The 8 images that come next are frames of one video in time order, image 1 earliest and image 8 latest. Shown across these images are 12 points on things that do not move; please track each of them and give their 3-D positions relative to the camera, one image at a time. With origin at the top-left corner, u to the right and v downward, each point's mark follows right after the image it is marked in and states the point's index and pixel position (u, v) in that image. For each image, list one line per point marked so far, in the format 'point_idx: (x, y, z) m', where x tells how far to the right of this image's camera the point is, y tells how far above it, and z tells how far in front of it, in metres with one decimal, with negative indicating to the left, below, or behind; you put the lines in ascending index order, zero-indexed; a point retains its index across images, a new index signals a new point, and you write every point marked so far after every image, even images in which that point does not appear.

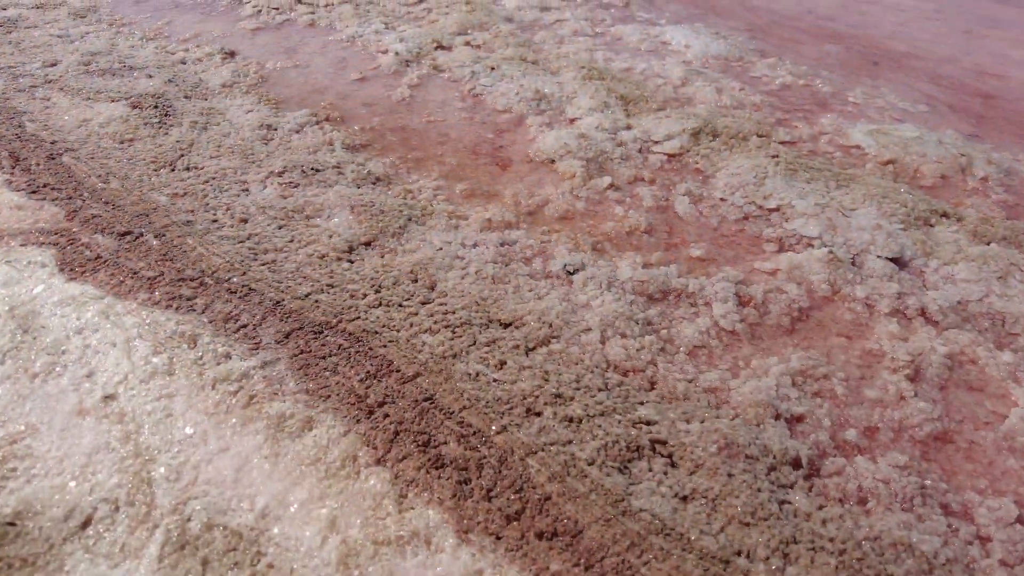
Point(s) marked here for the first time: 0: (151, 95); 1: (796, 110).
0: (-1.1, +0.6, +1.9) m
1: (+0.9, +0.5, +2.0) m
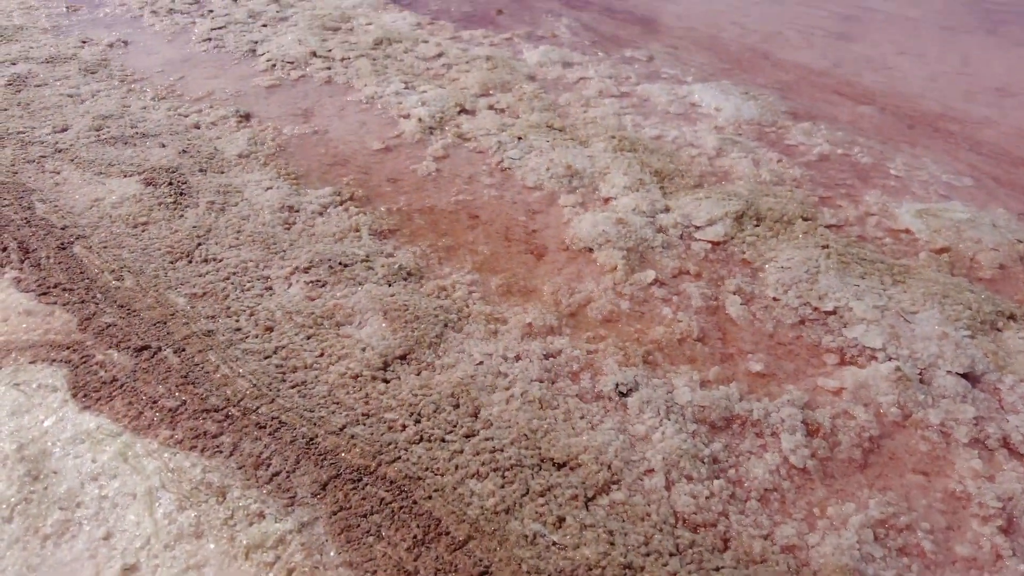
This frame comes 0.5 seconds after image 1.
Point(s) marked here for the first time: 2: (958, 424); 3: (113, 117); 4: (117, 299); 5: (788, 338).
0: (-1.0, +0.3, +1.9) m
1: (+0.9, +0.3, +1.9) m
2: (+0.8, -0.2, +1.2) m
3: (-1.3, +0.6, +2.2) m
4: (-0.8, 0.0, +1.4) m
5: (+0.6, -0.1, +1.4) m
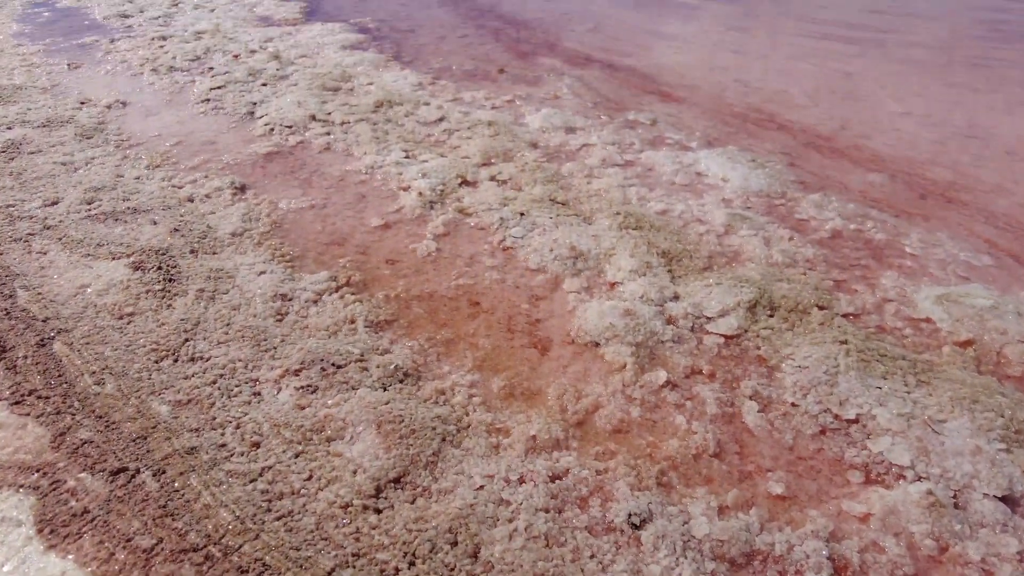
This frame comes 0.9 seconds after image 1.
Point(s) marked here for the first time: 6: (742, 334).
0: (-1.0, +0.1, +1.8) m
1: (+1.0, +0.1, +1.8) m
2: (+0.8, -0.4, +1.1) m
3: (-1.3, +0.3, +2.2) m
4: (-0.8, -0.2, +1.3) m
5: (+0.6, -0.3, +1.3) m
6: (+0.5, -0.1, +1.5) m
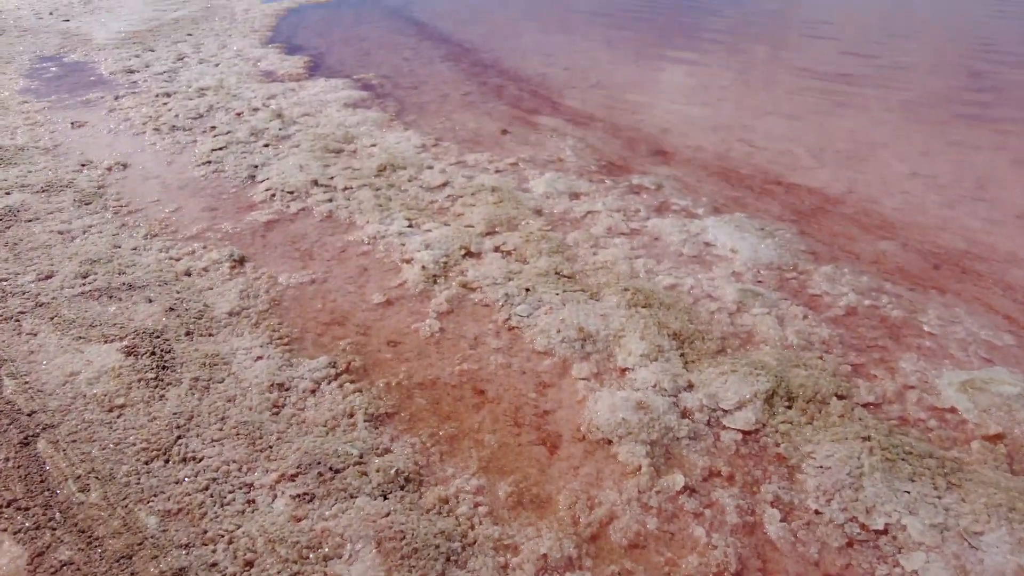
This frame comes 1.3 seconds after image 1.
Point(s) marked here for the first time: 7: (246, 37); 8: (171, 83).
0: (-1.0, -0.1, +1.7) m
1: (+1.0, -0.2, +1.8) m
2: (+0.8, -0.6, +1.0) m
3: (-1.3, +0.1, +2.1) m
4: (-0.8, -0.4, +1.2) m
5: (+0.6, -0.5, +1.2) m
6: (+0.6, -0.3, +1.5) m
7: (-2.4, +2.2, +5.9) m
8: (-2.3, +1.4, +4.4) m
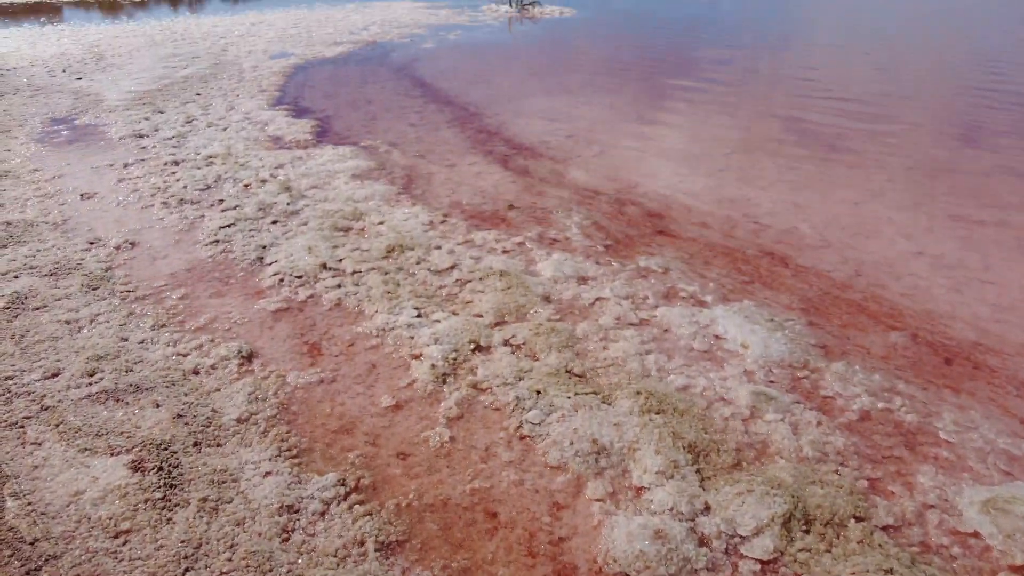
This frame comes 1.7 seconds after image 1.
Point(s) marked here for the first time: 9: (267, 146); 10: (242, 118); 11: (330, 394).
0: (-0.9, -0.4, +1.7) m
1: (+1.0, -0.5, +1.8) m
2: (+0.8, -0.9, +0.9) m
3: (-1.3, -0.2, +2.1) m
4: (-0.8, -0.7, +1.2) m
5: (+0.6, -0.8, +1.1) m
6: (+0.6, -0.6, +1.4) m
7: (-2.4, +1.7, +6.0) m
8: (-2.2, +0.9, +4.4) m
9: (-1.7, +1.0, +4.5) m
10: (-2.2, +1.4, +5.2) m
11: (-0.5, -0.3, +1.9) m
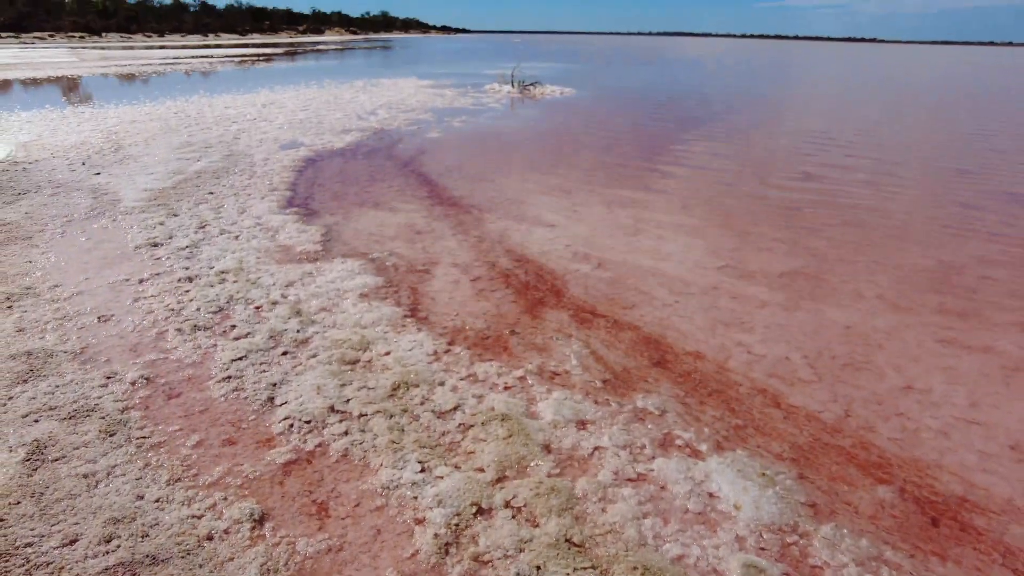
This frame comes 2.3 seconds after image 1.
0: (-0.9, -0.9, +1.8) m
1: (+1.0, -1.0, +1.8) m
2: (+0.8, -1.3, +1.0) m
3: (-1.3, -0.8, +2.2) m
4: (-0.8, -1.2, +1.2) m
5: (+0.6, -1.2, +1.2) m
6: (+0.6, -1.1, +1.5) m
7: (-2.3, +0.8, +6.2) m
8: (-2.2, +0.2, +4.6) m
9: (-1.7, +0.2, +4.6) m
10: (-2.2, +0.5, +5.4) m
11: (-0.5, -0.9, +2.0) m
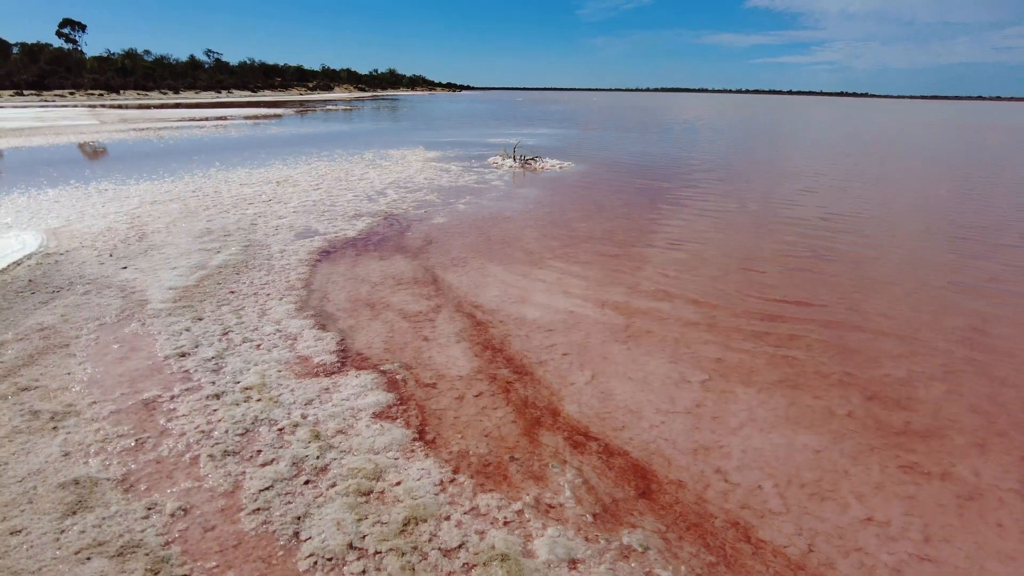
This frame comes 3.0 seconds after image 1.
0: (-0.9, -1.6, +2.1) m
1: (+1.0, -1.6, +2.1) m
2: (+0.8, -1.9, +1.3) m
3: (-1.3, -1.4, +2.5) m
4: (-0.8, -1.8, +1.5) m
5: (+0.6, -1.8, +1.5) m
6: (+0.6, -1.7, +1.8) m
7: (-2.3, -0.1, +6.7) m
8: (-2.2, -0.7, +5.0) m
9: (-1.7, -0.6, +5.0) m
10: (-2.1, -0.4, +5.9) m
11: (-0.5, -1.5, +2.3) m
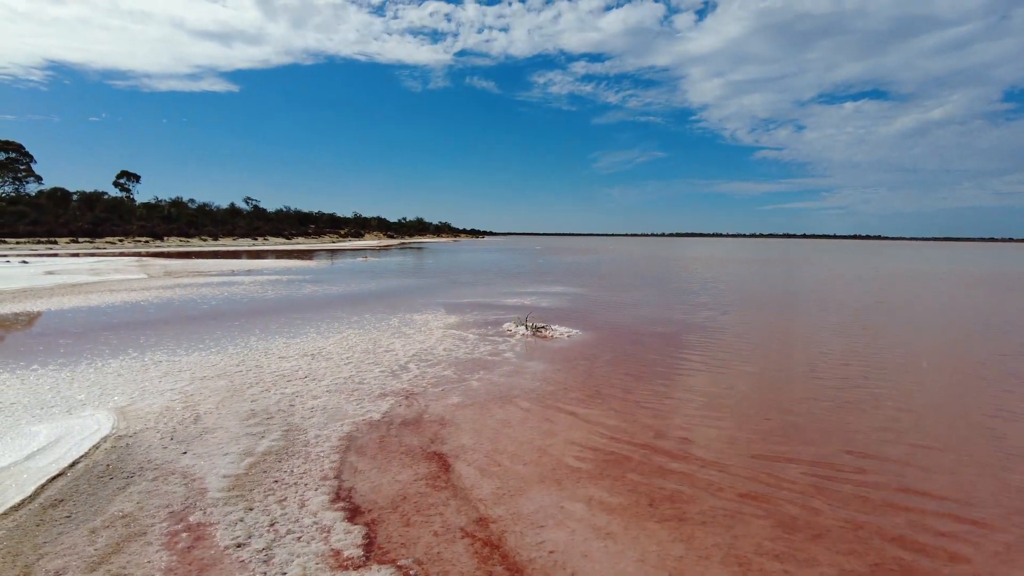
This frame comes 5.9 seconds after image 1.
0: (-1.1, -2.9, +3.2) m
1: (+0.8, -3.0, +3.1) m
2: (+0.6, -3.1, +2.2) m
3: (-1.5, -2.9, +3.6) m
4: (-1.0, -3.0, +2.5) m
5: (+0.4, -3.1, +2.4) m
6: (+0.4, -3.0, +2.8) m
7: (-2.3, -2.5, +8.0) m
8: (-2.3, -2.6, +6.2) m
9: (-1.7, -2.6, +6.2) m
10: (-2.2, -2.5, +7.1) m
11: (-0.7, -2.9, +3.4) m
